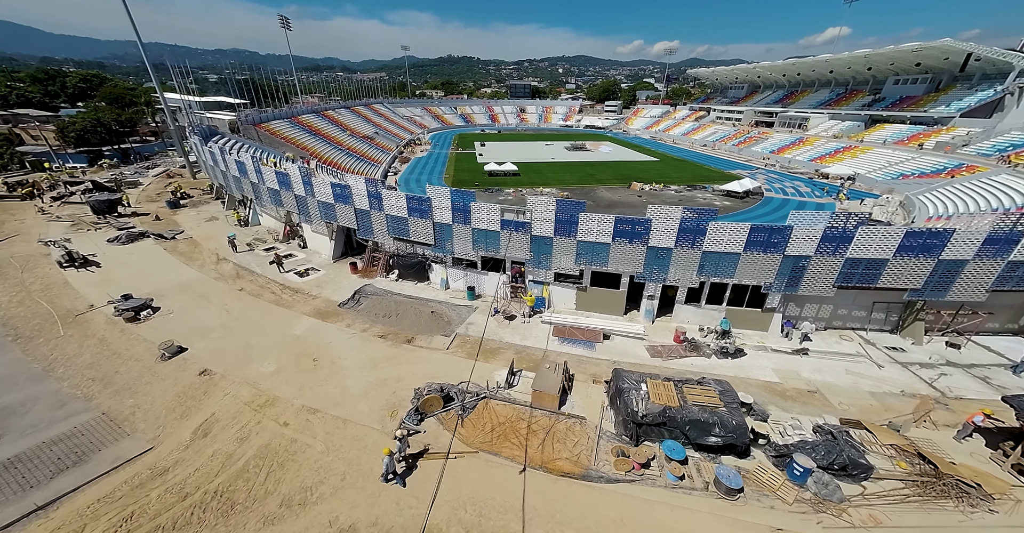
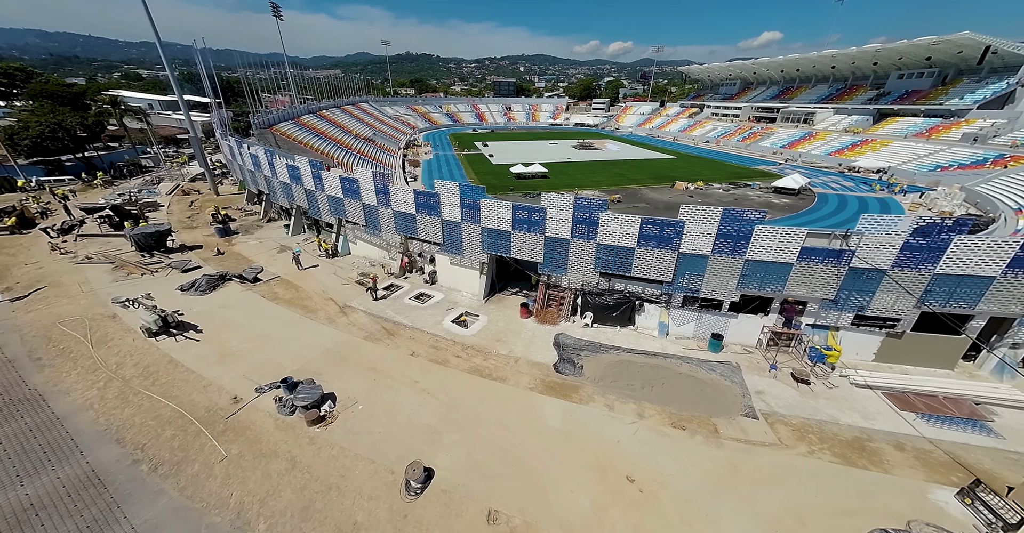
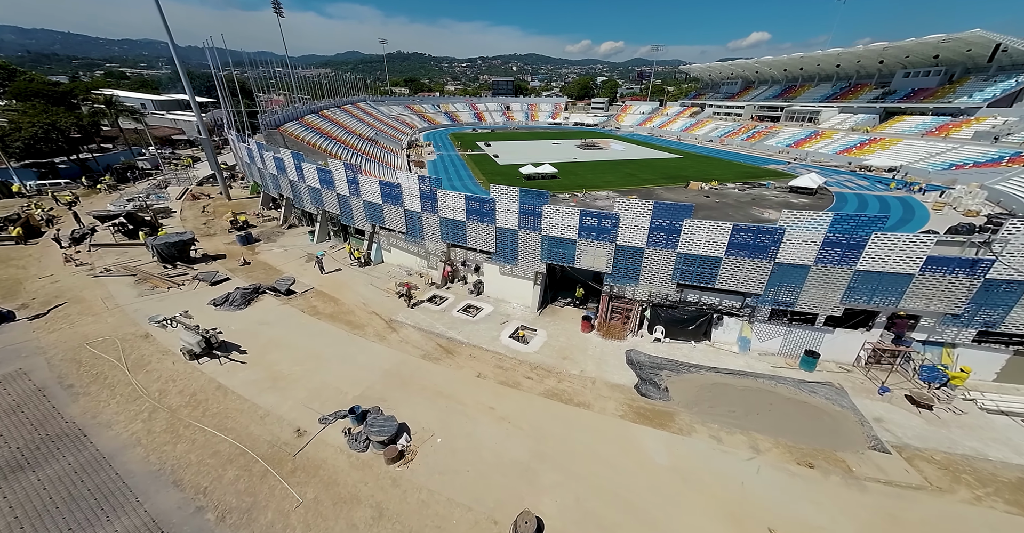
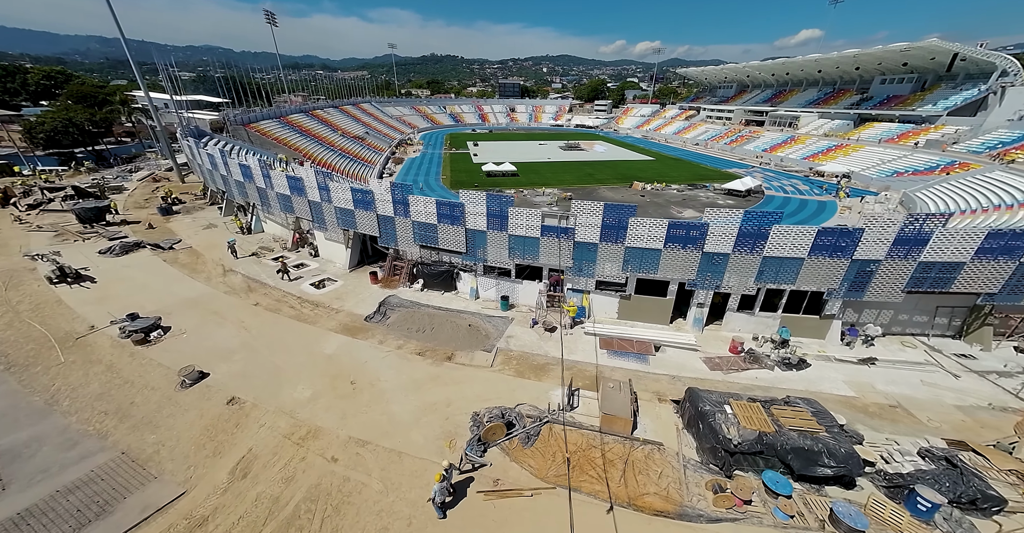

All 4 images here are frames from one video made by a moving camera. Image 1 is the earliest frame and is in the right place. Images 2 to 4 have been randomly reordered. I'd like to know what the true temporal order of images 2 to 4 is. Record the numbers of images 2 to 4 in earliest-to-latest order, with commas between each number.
4, 2, 3
